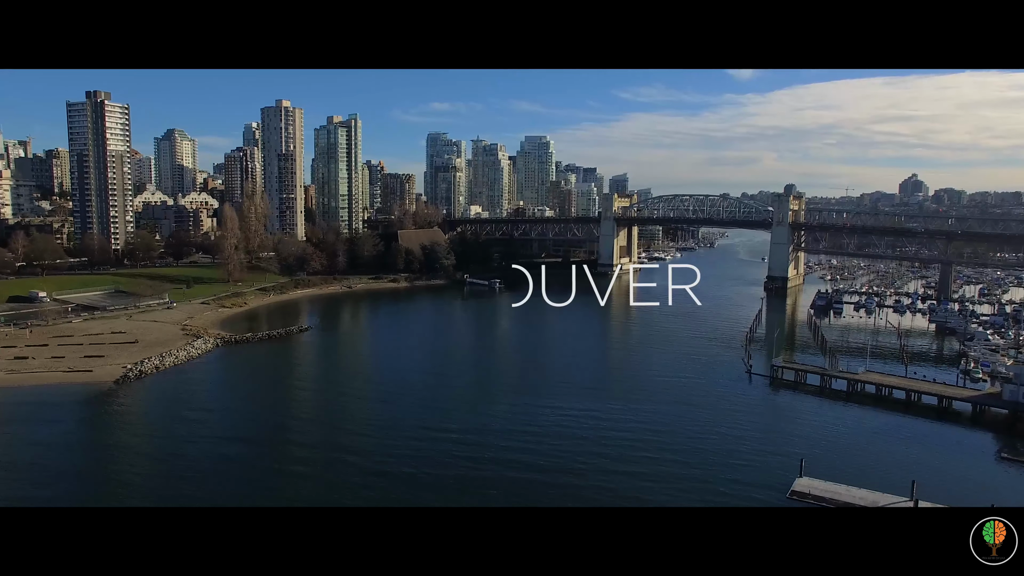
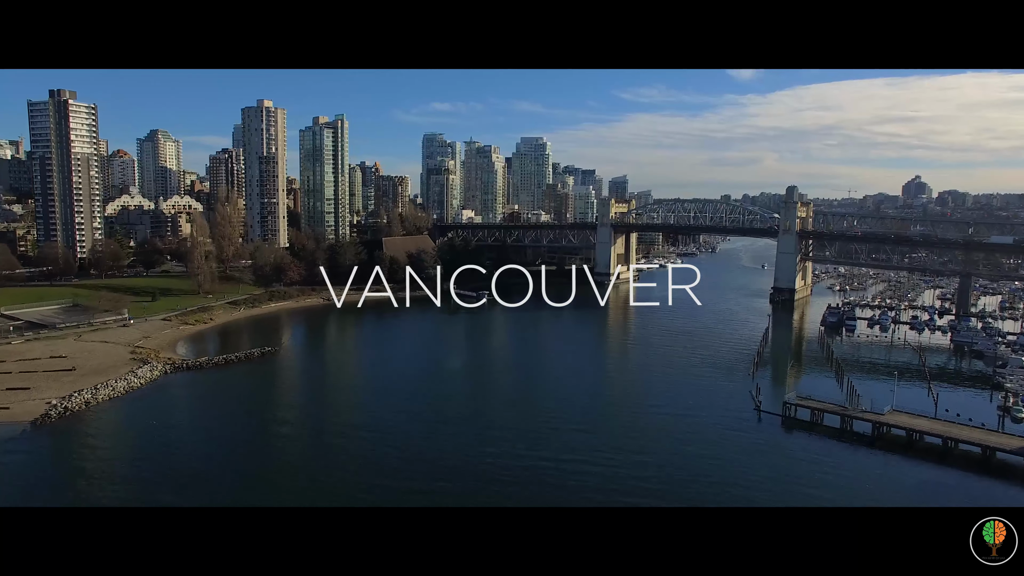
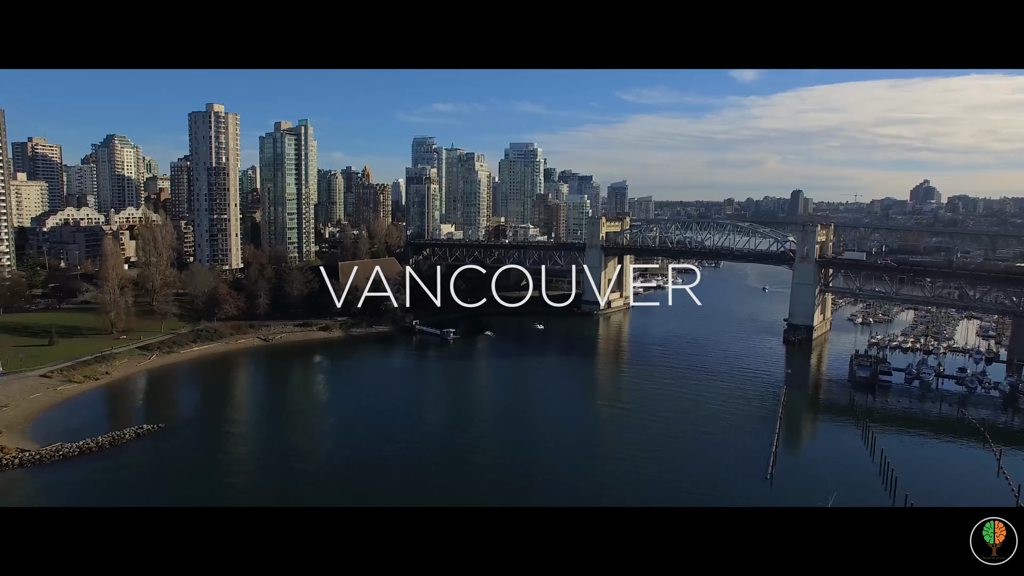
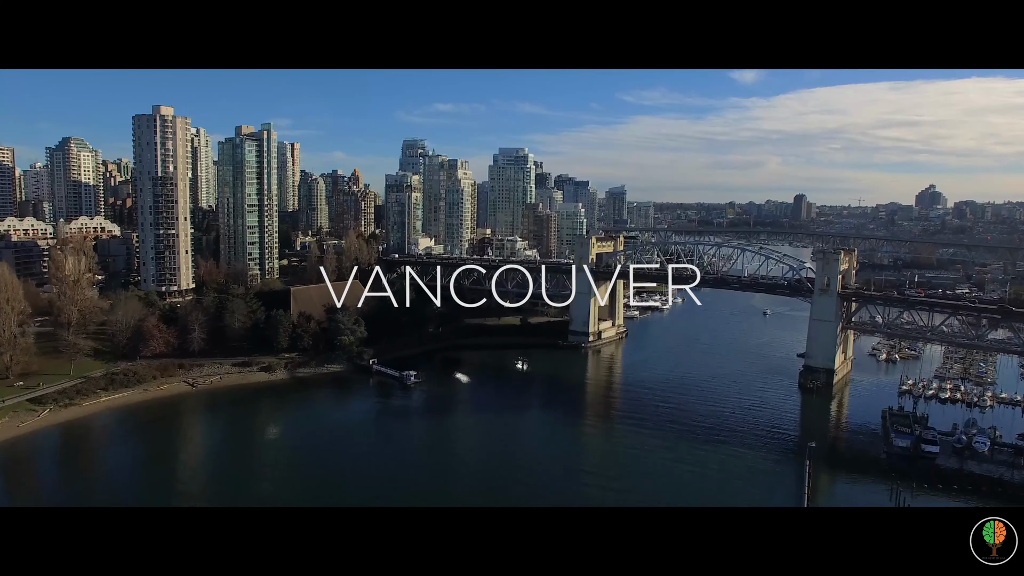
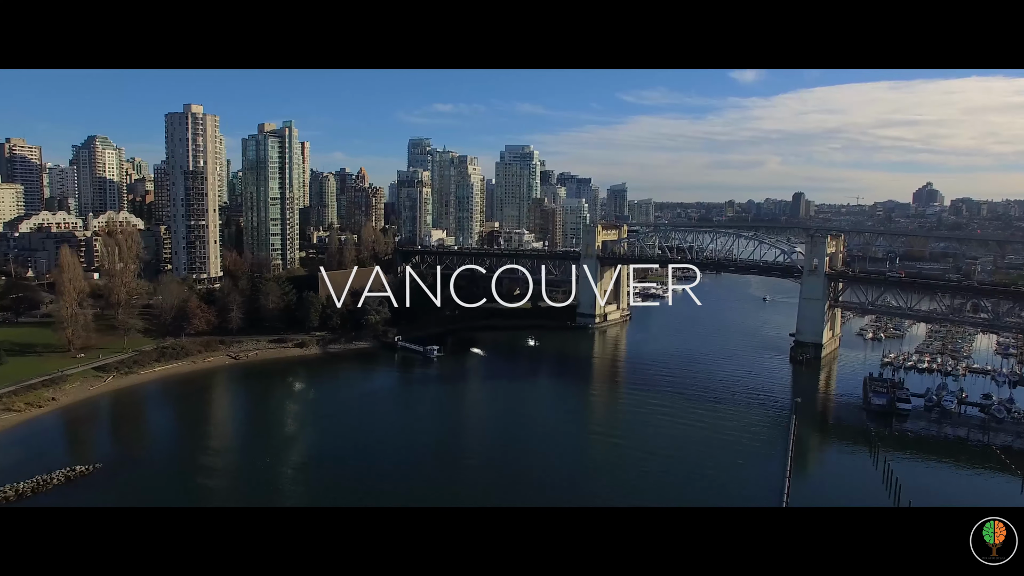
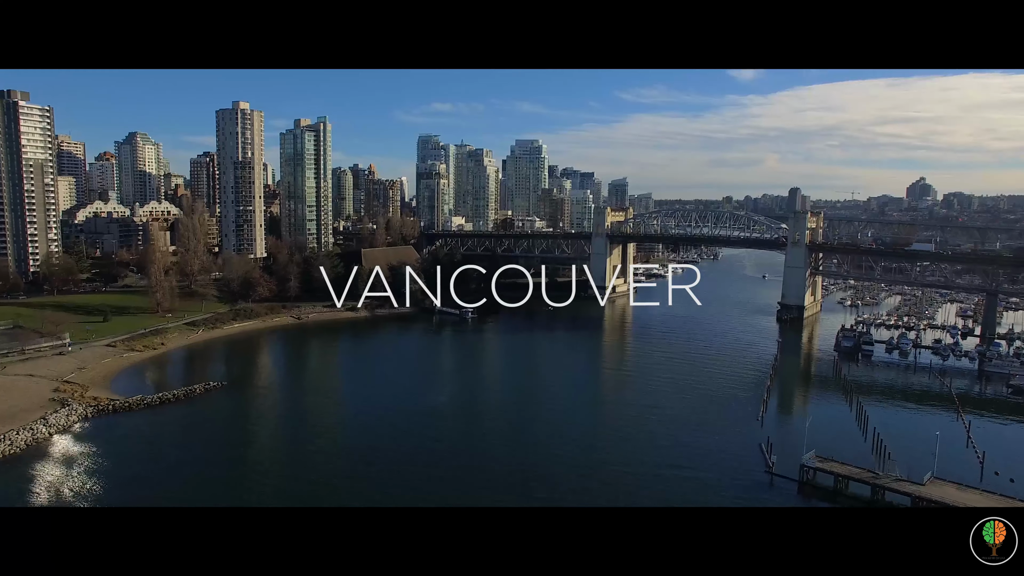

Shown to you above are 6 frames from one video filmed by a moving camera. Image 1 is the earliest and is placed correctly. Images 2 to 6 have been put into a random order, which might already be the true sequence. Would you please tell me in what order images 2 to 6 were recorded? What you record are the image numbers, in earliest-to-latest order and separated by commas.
2, 6, 3, 5, 4
